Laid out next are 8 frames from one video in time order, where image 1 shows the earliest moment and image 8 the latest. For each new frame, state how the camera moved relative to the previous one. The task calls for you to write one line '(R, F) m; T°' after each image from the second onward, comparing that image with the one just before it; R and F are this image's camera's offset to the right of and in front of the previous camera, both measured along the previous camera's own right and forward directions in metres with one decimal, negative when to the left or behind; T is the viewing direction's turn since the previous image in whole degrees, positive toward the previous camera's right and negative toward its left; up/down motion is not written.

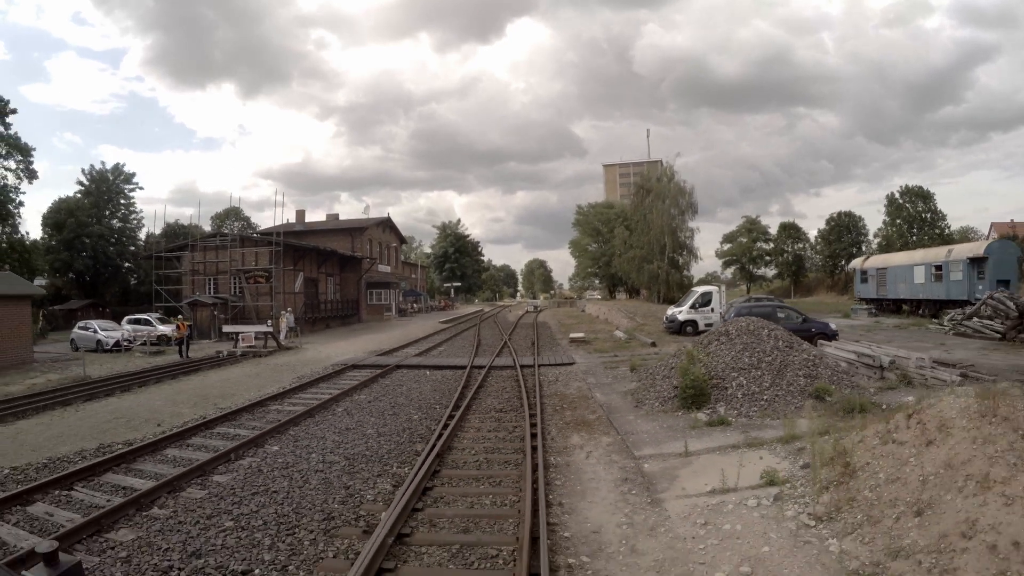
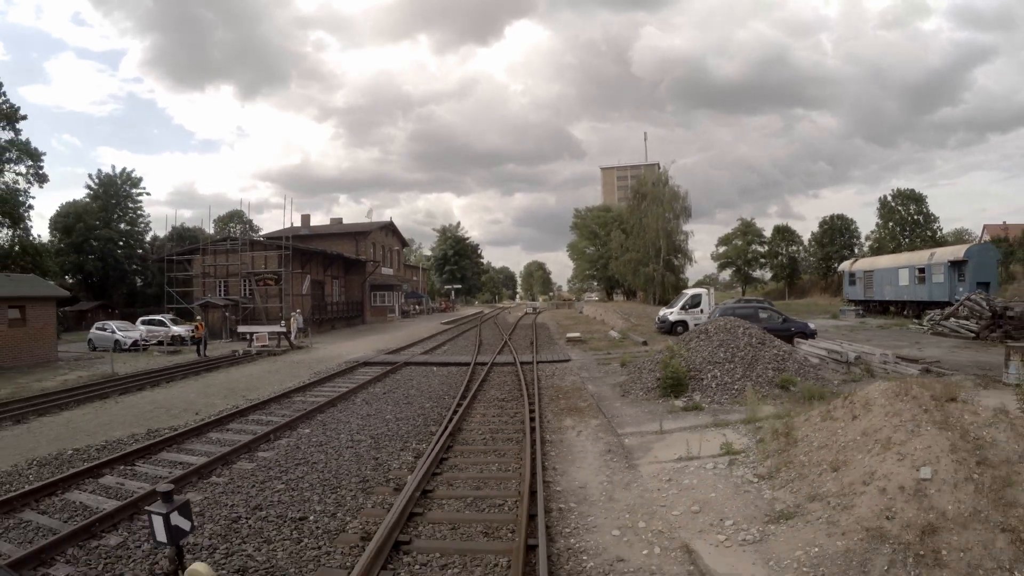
(0.0, -1.0) m; 0°
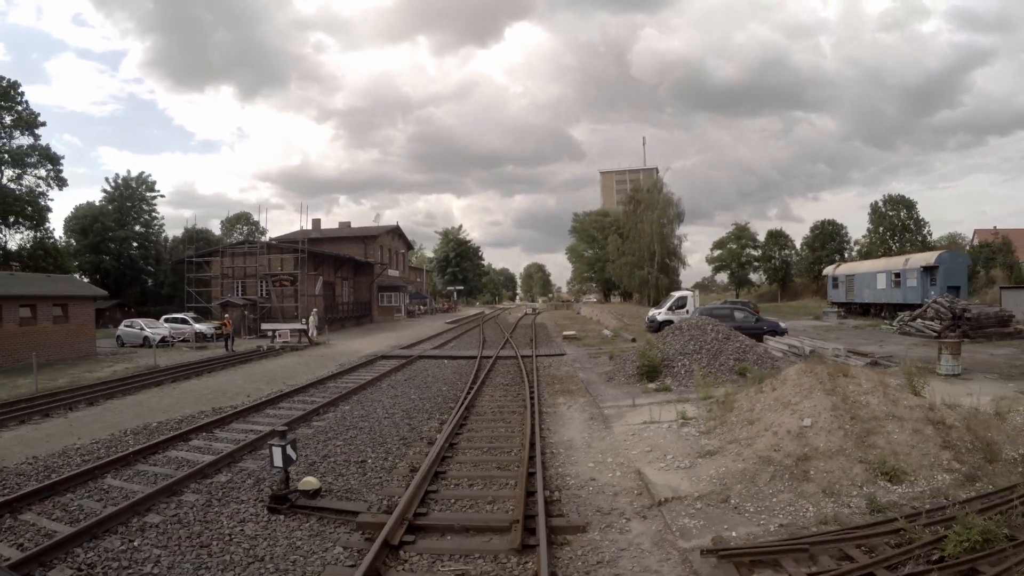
(-0.1, -1.7) m; 0°
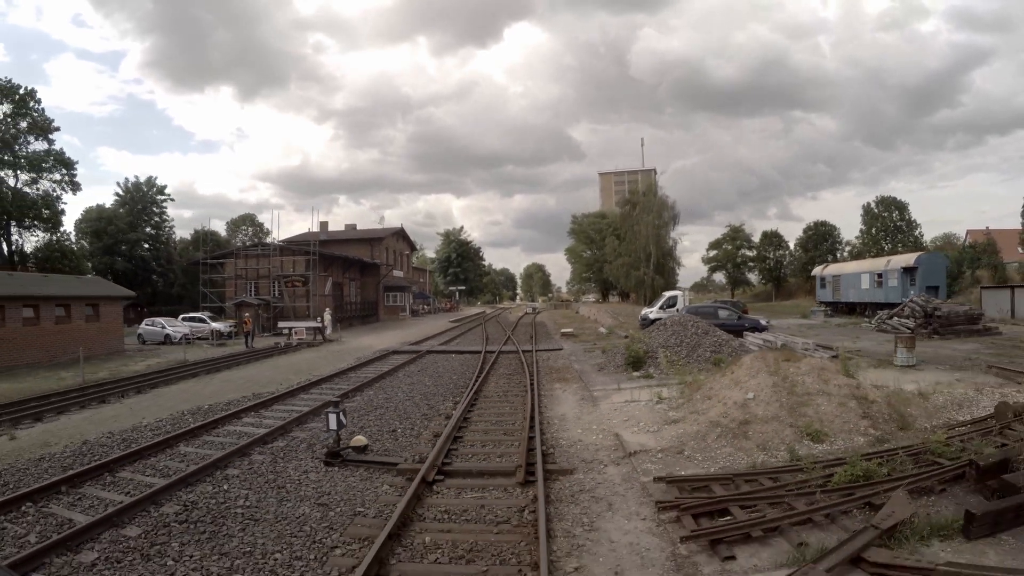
(-0.1, -1.4) m; 0°
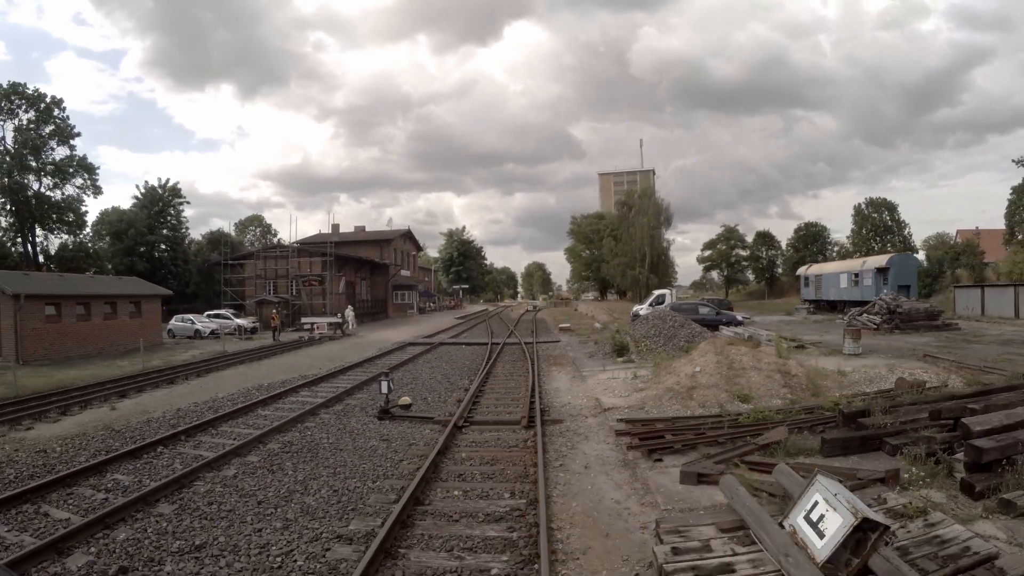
(-0.1, -2.3) m; 0°
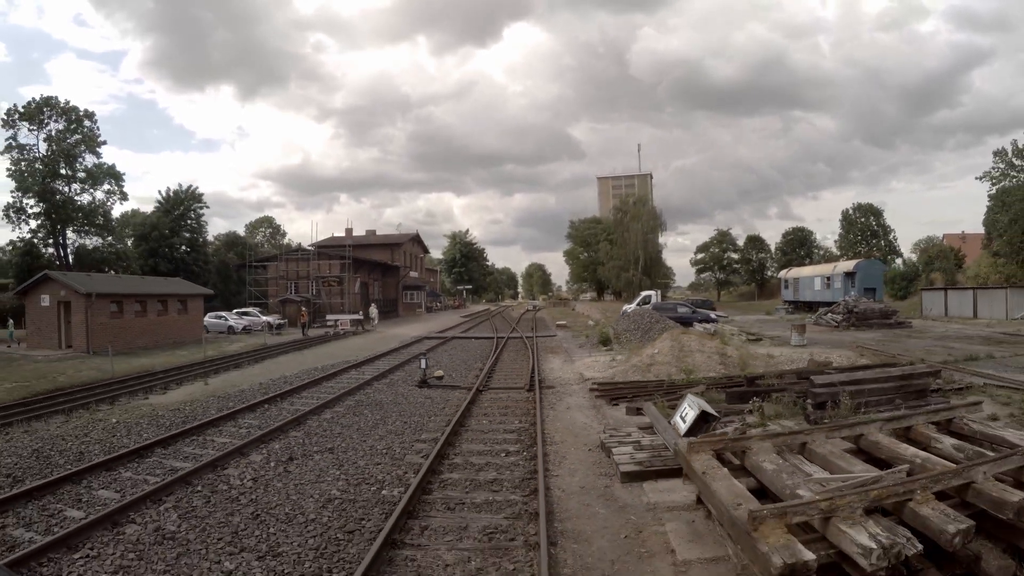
(-0.1, -3.2) m; 0°
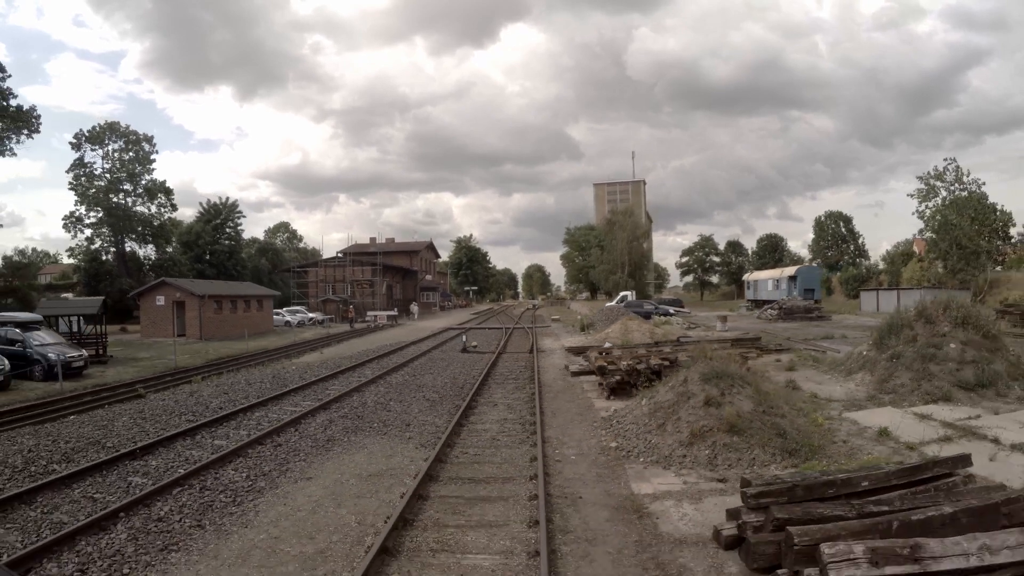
(-0.3, -7.9) m; 0°
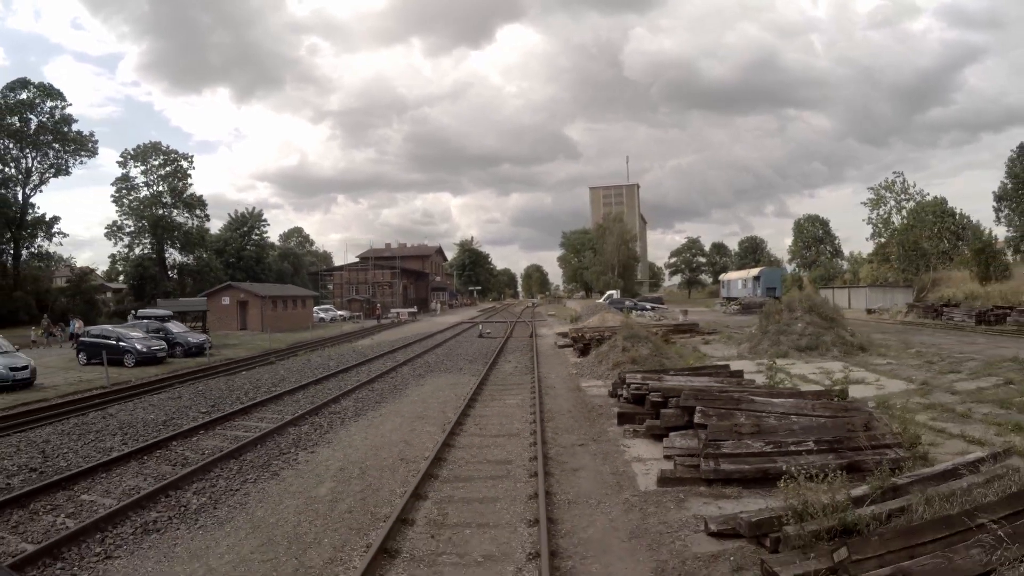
(-0.3, -7.6) m; 0°
